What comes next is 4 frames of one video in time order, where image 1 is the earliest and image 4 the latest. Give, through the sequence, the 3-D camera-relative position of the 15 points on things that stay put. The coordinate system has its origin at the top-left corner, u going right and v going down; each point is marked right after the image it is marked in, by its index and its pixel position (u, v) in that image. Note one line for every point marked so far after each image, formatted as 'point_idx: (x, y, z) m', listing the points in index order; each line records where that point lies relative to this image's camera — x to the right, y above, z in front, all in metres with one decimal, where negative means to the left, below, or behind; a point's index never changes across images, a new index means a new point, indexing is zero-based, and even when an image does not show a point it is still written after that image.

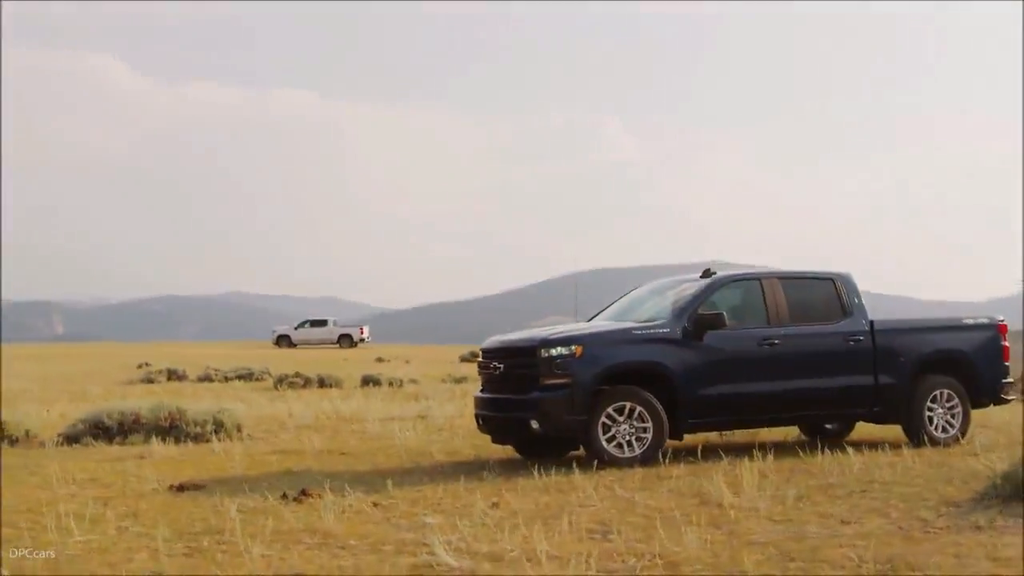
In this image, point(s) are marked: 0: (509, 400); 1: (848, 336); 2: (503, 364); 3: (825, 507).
0: (0.0, -1.1, +10.7) m
1: (+3.7, -0.5, +11.7) m
2: (-0.1, -0.8, +11.0) m
3: (+2.2, -1.5, +7.4) m
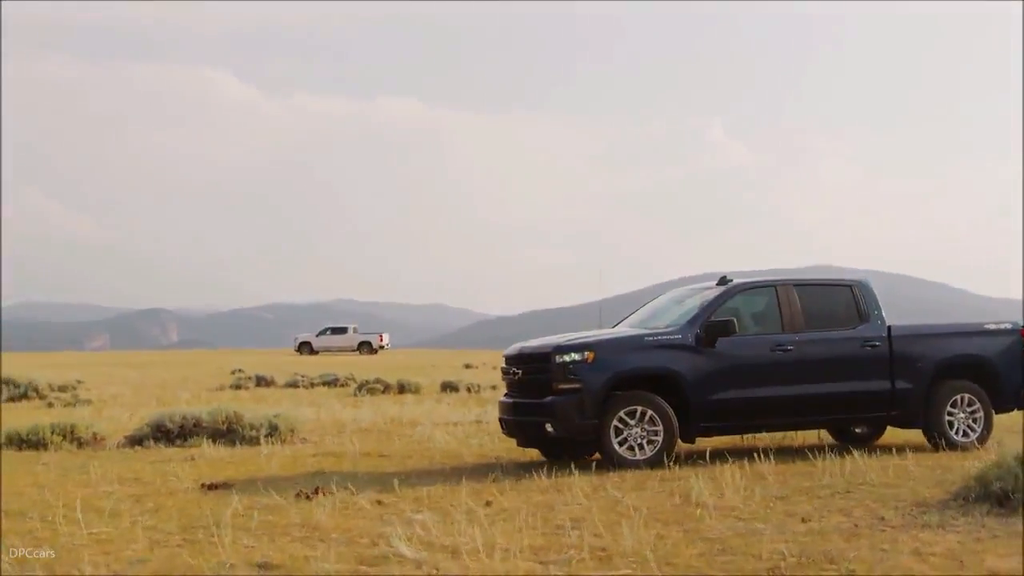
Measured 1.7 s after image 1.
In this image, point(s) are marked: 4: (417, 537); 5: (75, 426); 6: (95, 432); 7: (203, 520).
0: (+0.1, -1.2, +11.2) m
1: (+3.9, -0.6, +11.8) m
2: (+0.1, -0.9, +11.4) m
3: (+2.1, -1.6, +7.7) m
4: (-0.6, -1.5, +6.5) m
5: (-6.9, -2.2, +16.9) m
6: (-6.5, -2.3, +16.7) m
7: (-2.2, -1.6, +7.6) m
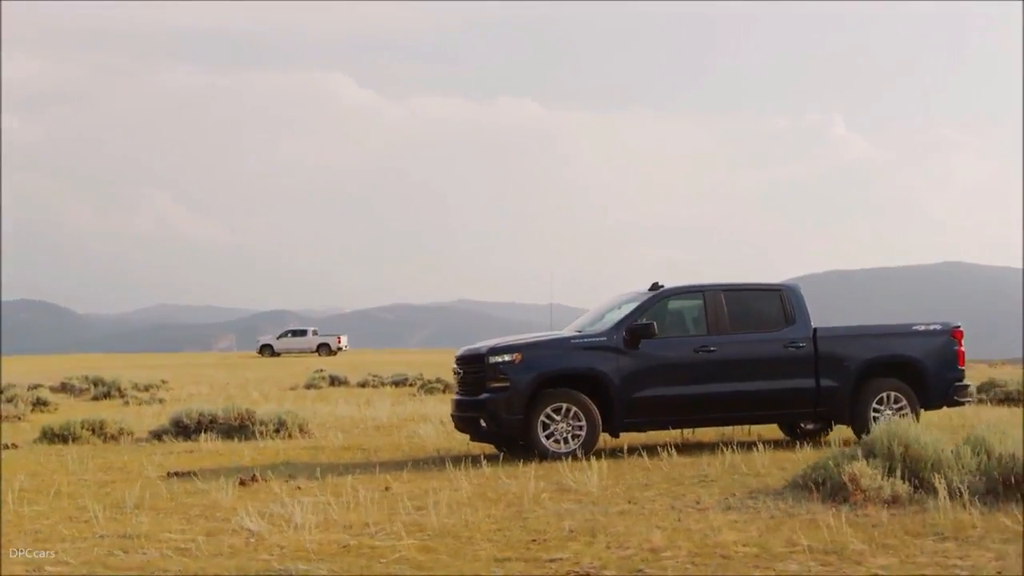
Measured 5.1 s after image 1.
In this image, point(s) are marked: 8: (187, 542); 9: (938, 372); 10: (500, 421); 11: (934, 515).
0: (-0.5, -1.3, +12.2) m
1: (+3.2, -0.6, +12.5) m
2: (-0.6, -1.0, +12.4) m
3: (+1.1, -1.6, +8.5) m
4: (-1.6, -1.6, +7.5) m
5: (-7.0, -2.3, +18.5) m
6: (-6.7, -2.4, +18.3) m
7: (-3.2, -1.7, +8.8) m
8: (-1.9, -1.5, +6.3) m
9: (+5.1, -1.0, +12.9) m
10: (-0.1, -1.5, +11.8) m
11: (+2.6, -1.4, +6.6) m
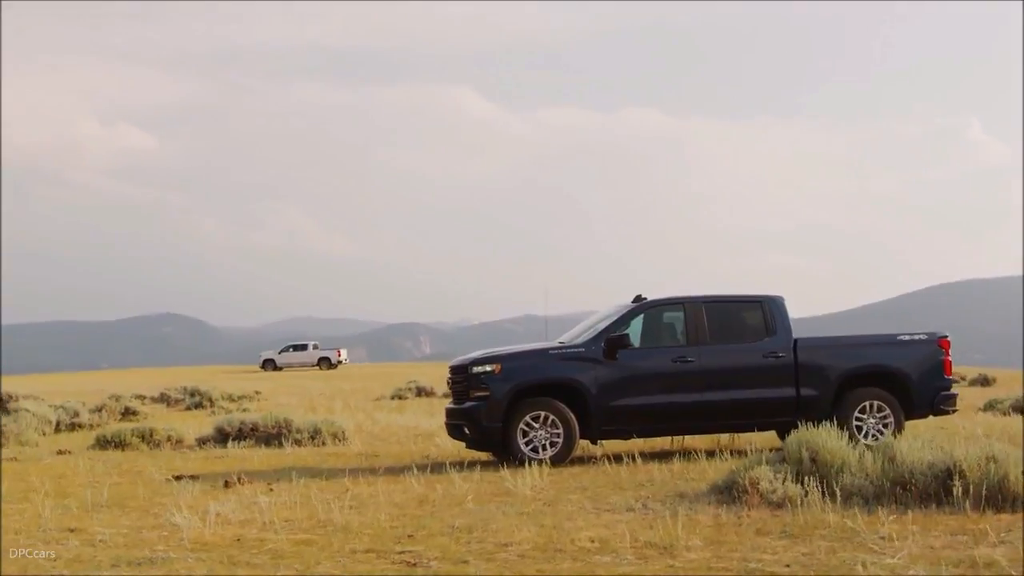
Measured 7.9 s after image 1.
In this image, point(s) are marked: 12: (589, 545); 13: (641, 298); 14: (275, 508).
0: (-0.7, -1.5, +12.8) m
1: (+3.0, -0.8, +12.7) m
2: (-0.7, -1.1, +13.0) m
3: (+0.5, -1.7, +9.0) m
4: (-2.3, -1.7, +8.2) m
5: (-6.6, -2.6, +19.6) m
6: (-6.3, -2.7, +19.4) m
7: (-3.6, -1.9, +9.6) m
8: (-2.7, -1.6, +7.1) m
9: (+5.0, -1.1, +13.0) m
10: (-0.4, -1.6, +12.4) m
11: (+1.8, -1.5, +6.9) m
12: (+0.5, -1.5, +6.1) m
13: (+1.6, -0.1, +13.2) m
14: (-1.8, -1.7, +8.3) m
